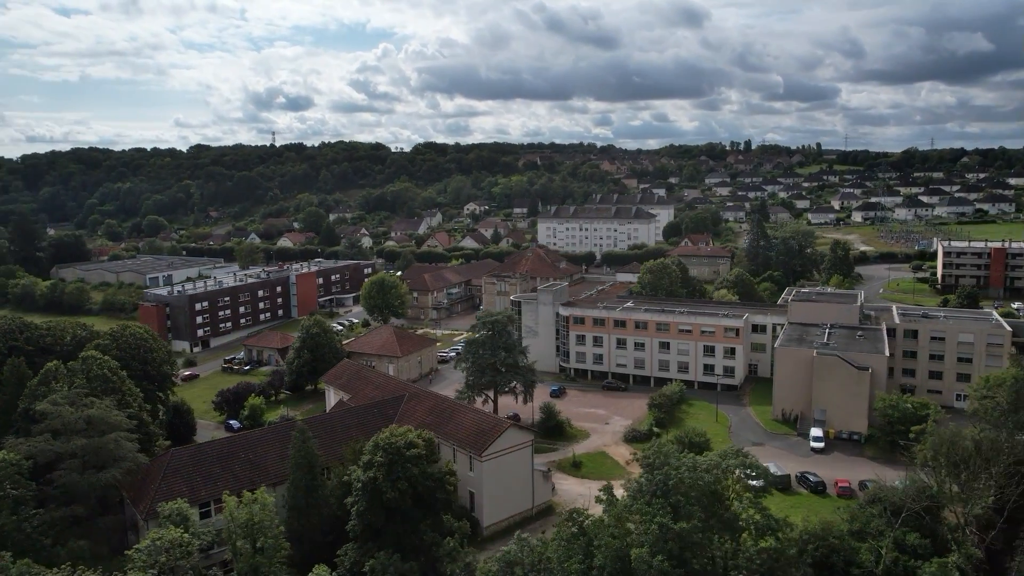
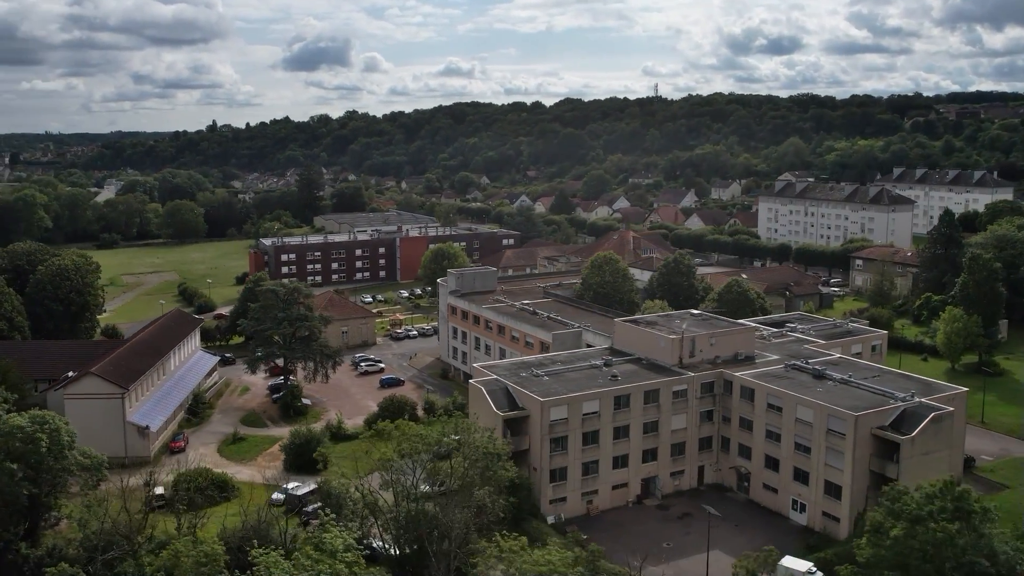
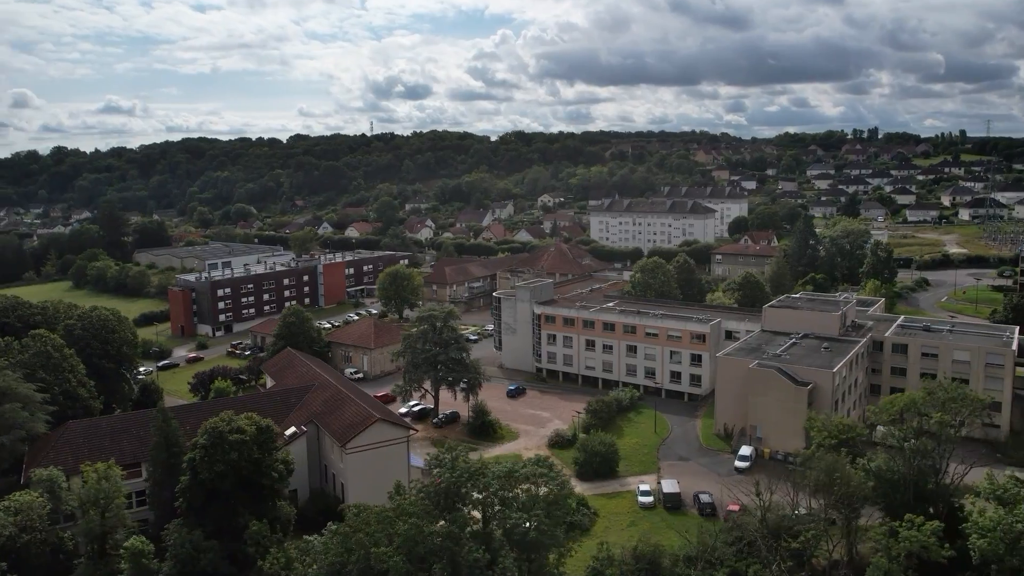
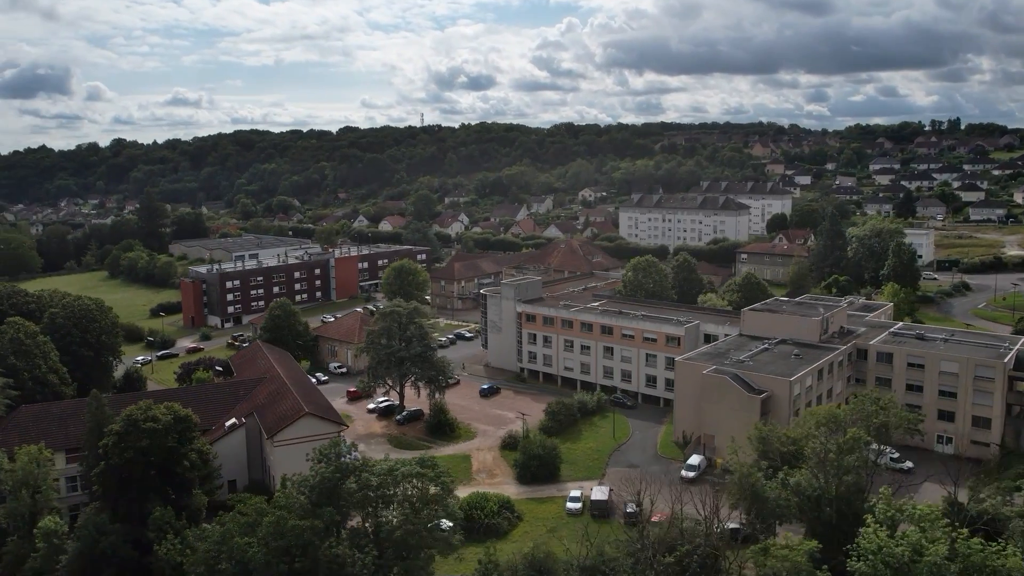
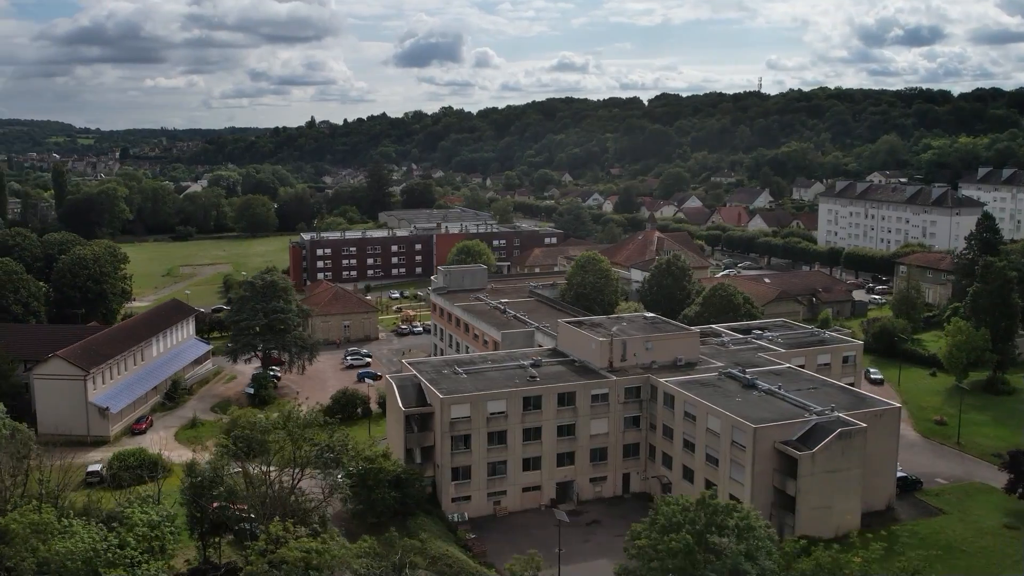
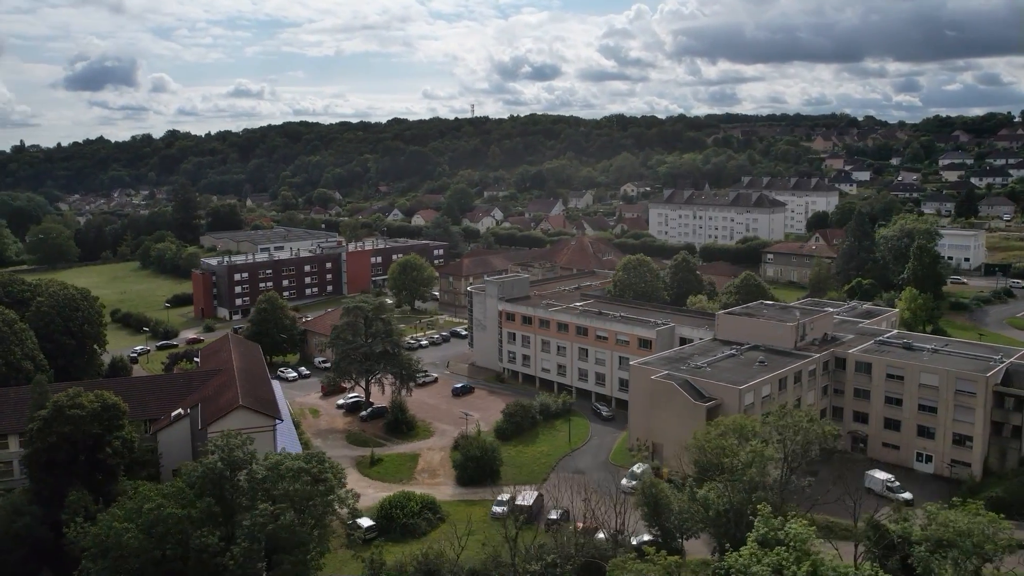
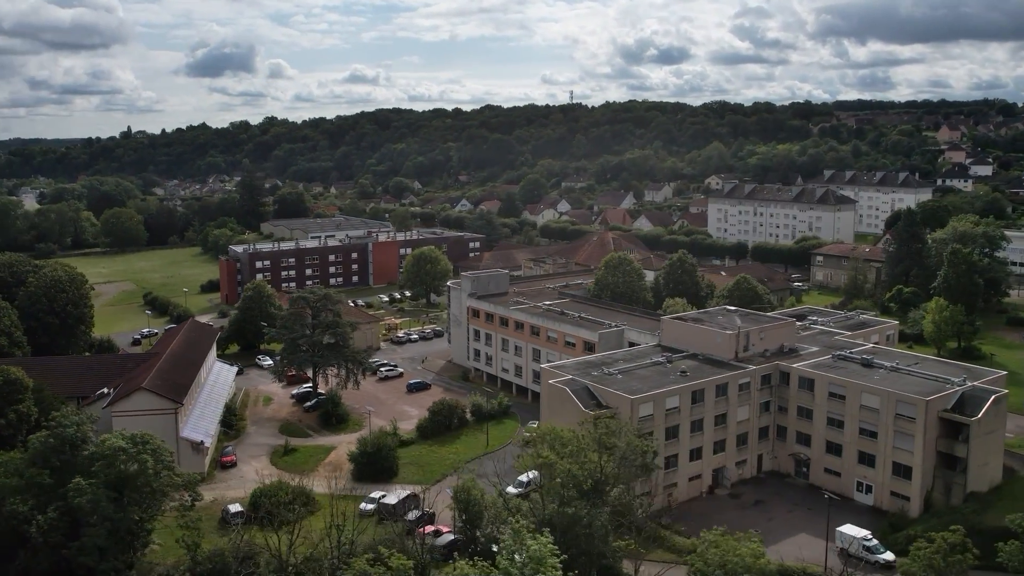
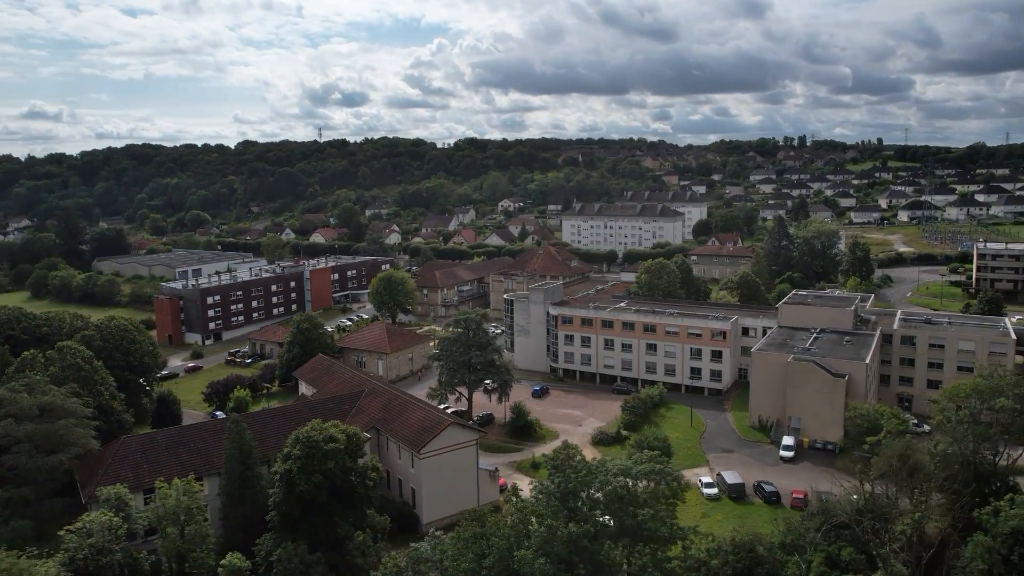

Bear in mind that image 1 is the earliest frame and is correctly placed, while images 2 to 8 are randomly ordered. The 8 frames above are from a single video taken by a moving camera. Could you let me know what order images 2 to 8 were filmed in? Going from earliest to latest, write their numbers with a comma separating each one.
8, 3, 4, 6, 7, 2, 5
